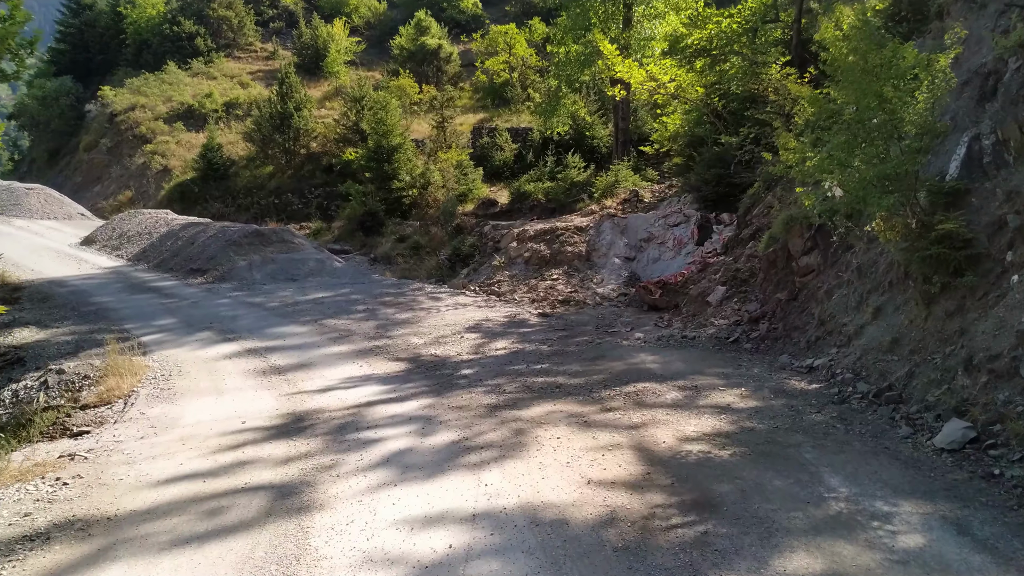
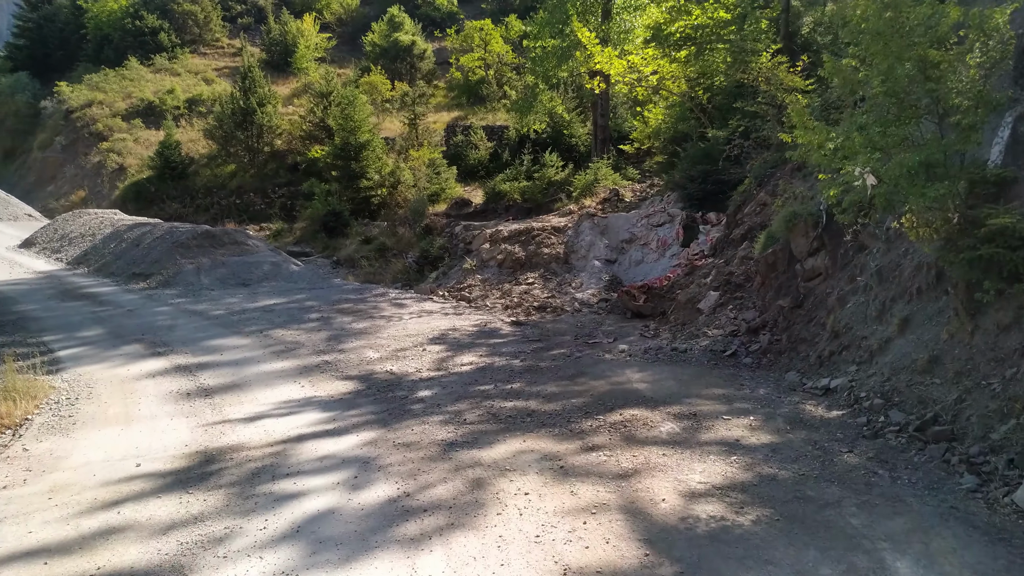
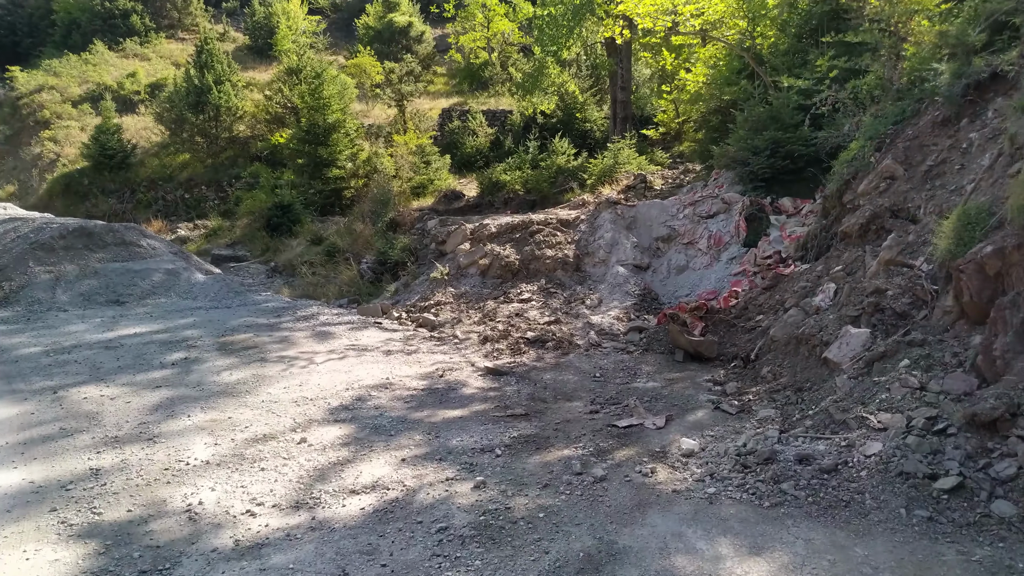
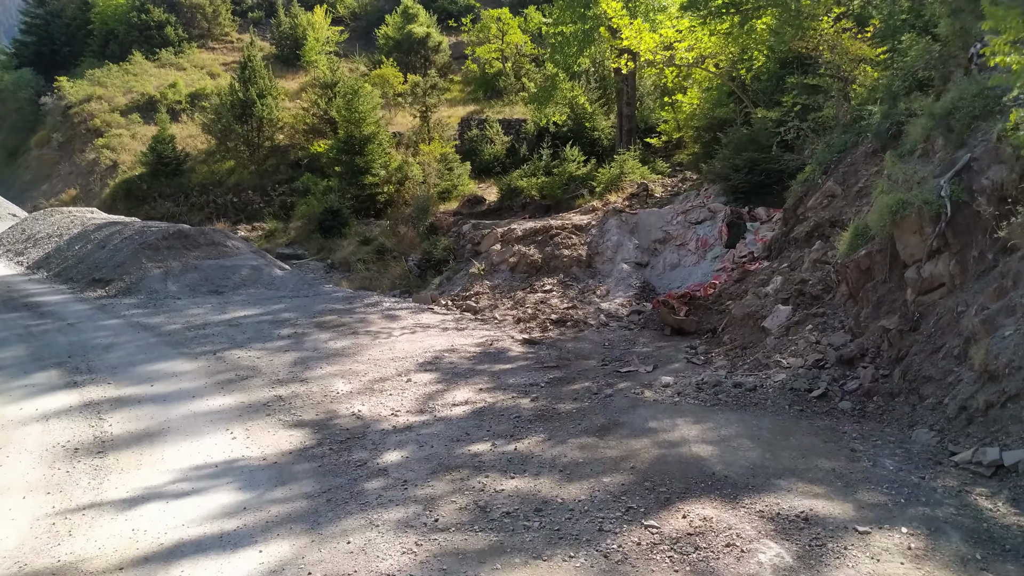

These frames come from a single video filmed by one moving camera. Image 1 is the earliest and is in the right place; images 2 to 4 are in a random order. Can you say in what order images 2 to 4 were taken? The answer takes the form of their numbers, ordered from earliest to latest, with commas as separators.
2, 4, 3
